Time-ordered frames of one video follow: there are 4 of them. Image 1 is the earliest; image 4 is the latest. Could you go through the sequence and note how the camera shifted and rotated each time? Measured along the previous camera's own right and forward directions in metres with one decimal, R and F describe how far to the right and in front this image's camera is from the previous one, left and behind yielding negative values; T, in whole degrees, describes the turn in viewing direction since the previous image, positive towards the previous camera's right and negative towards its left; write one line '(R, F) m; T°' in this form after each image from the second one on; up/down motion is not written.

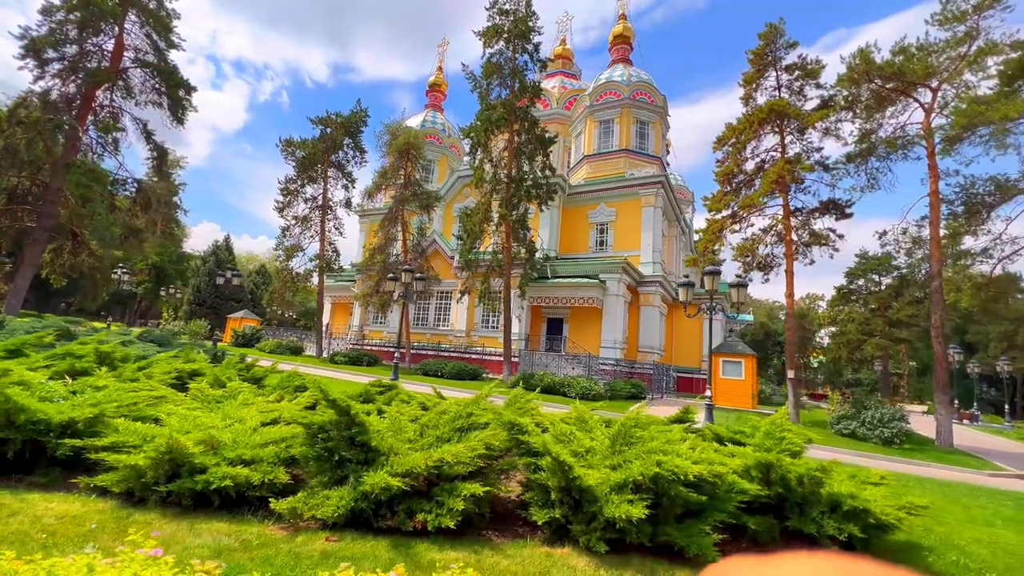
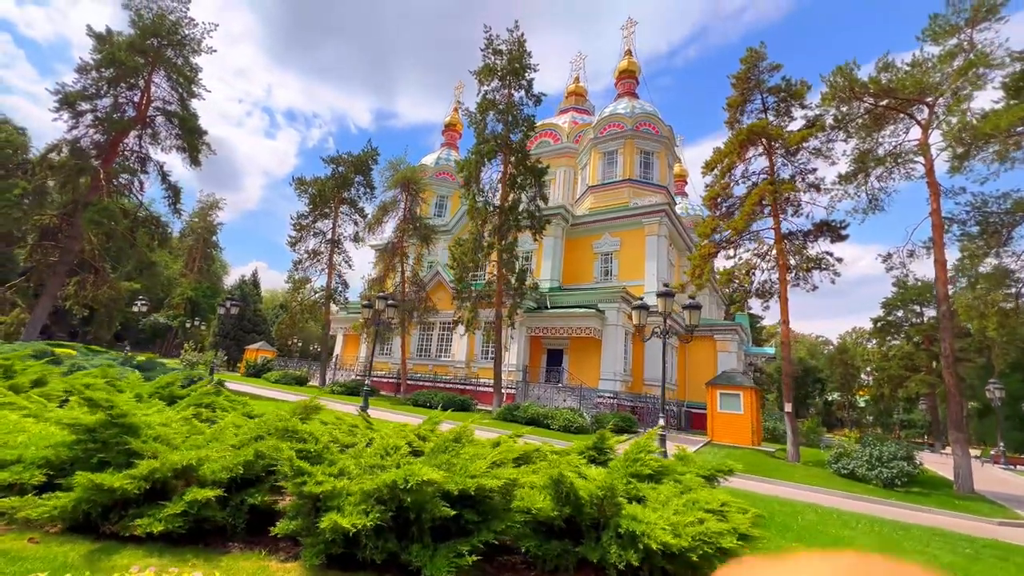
(+1.9, +0.2) m; -5°
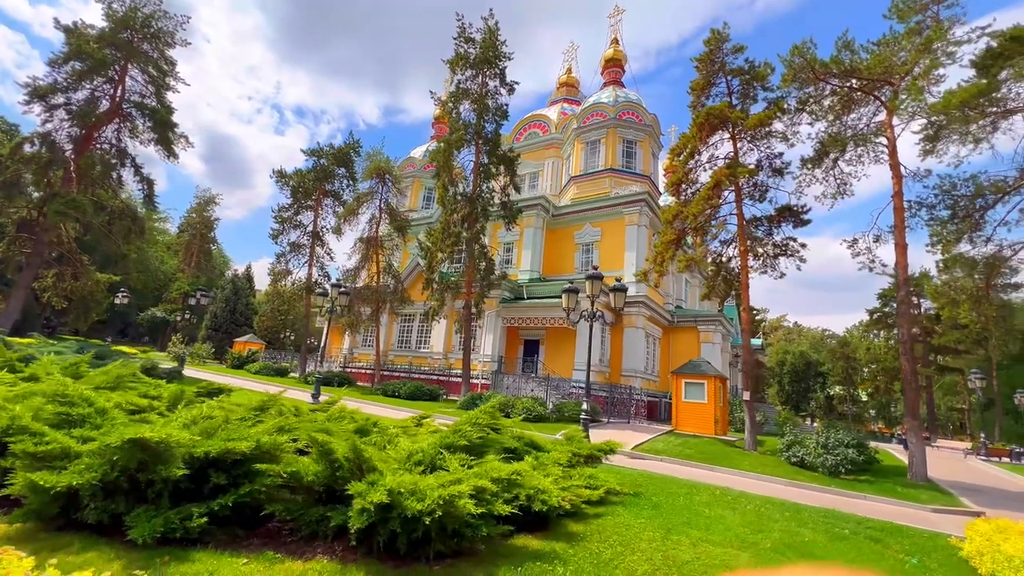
(+1.7, +0.1) m; -1°
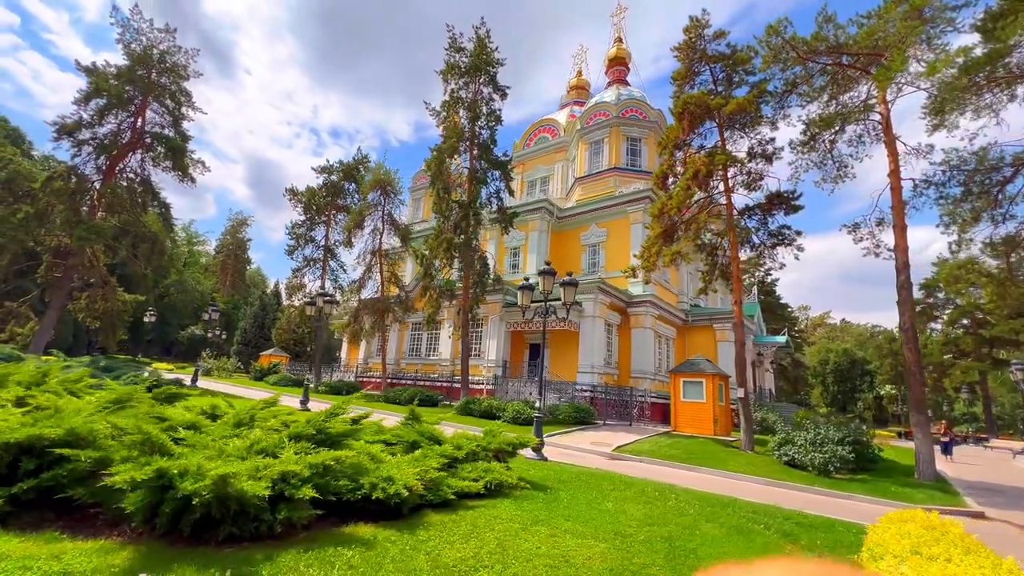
(+1.6, +0.1) m; -5°
